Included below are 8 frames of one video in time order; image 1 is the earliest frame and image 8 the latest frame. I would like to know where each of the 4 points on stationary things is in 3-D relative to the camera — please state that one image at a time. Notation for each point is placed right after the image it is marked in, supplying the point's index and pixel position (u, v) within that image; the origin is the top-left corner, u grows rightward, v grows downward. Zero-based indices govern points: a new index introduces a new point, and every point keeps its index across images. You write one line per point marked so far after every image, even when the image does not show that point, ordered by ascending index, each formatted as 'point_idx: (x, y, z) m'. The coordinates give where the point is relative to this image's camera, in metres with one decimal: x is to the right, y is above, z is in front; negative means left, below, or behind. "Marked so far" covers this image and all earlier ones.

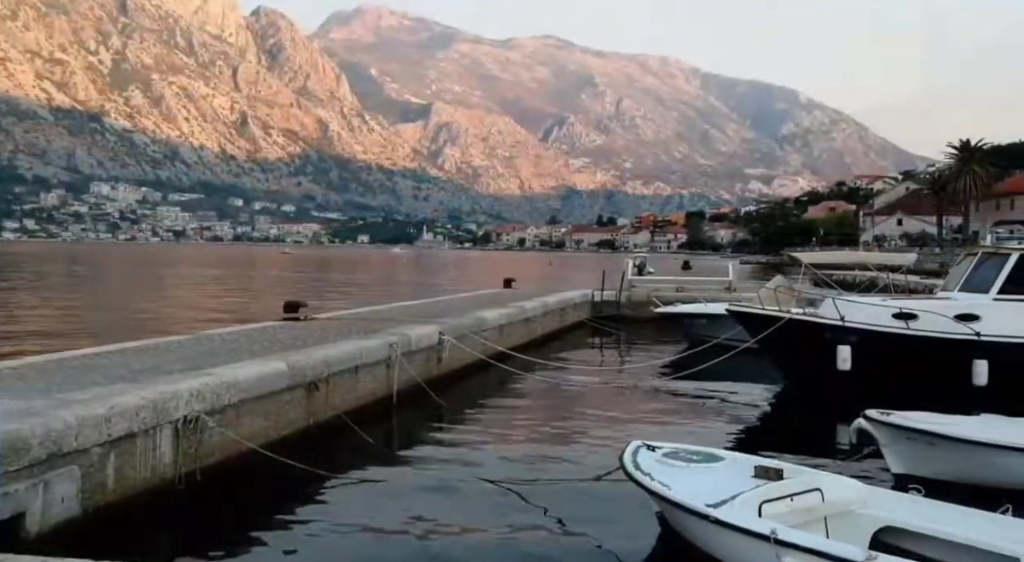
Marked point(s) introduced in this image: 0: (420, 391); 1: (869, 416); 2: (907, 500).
0: (-1.4, -1.7, +14.8) m
1: (+3.1, -1.1, +8.4) m
2: (+2.4, -1.3, +5.9) m
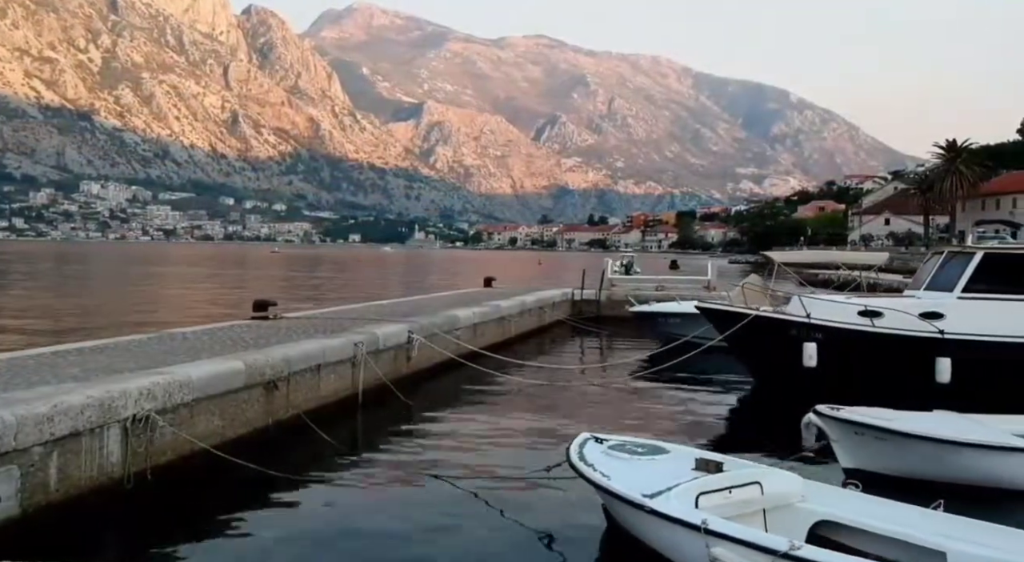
0: (-1.9, -1.7, +14.8) m
1: (+2.7, -1.1, +8.4) m
2: (+2.0, -1.3, +5.9) m
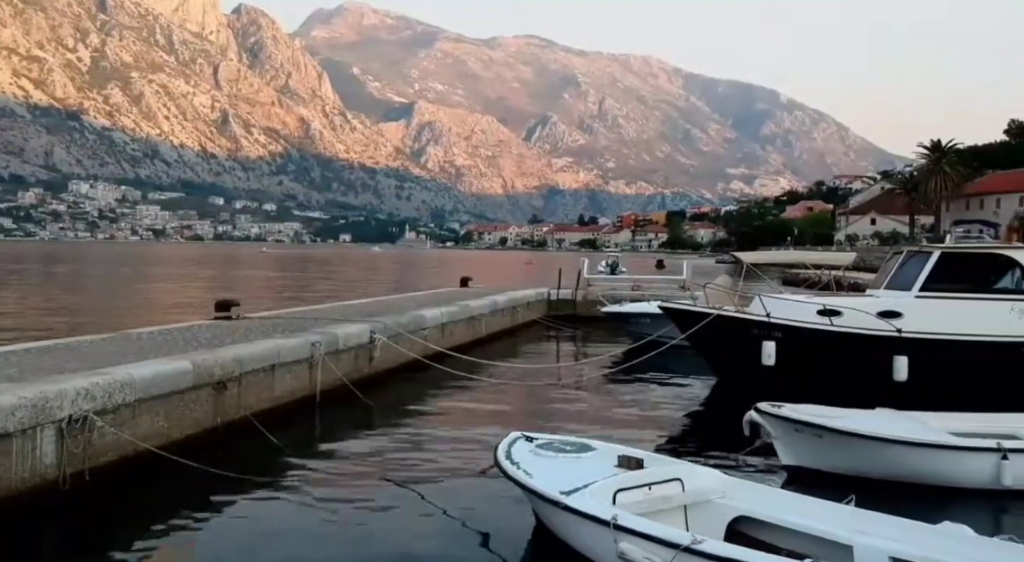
0: (-2.5, -1.7, +14.7) m
1: (+2.2, -1.1, +8.5) m
2: (+1.5, -1.3, +6.0) m
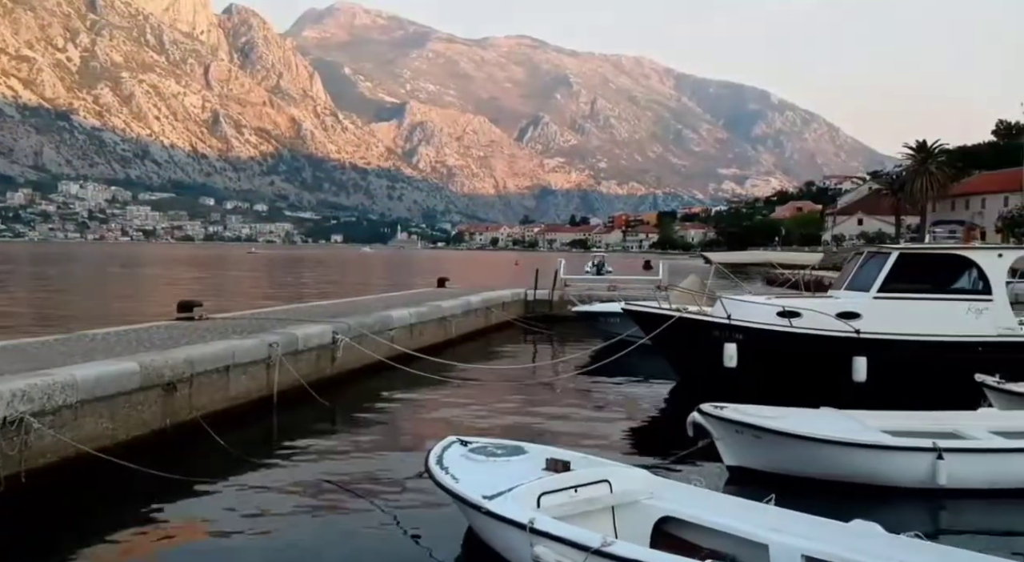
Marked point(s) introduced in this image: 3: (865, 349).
0: (-3.1, -1.7, +14.7) m
1: (+1.7, -1.1, +8.5) m
2: (+1.1, -1.3, +6.0) m
3: (+4.8, -0.9, +13.1) m
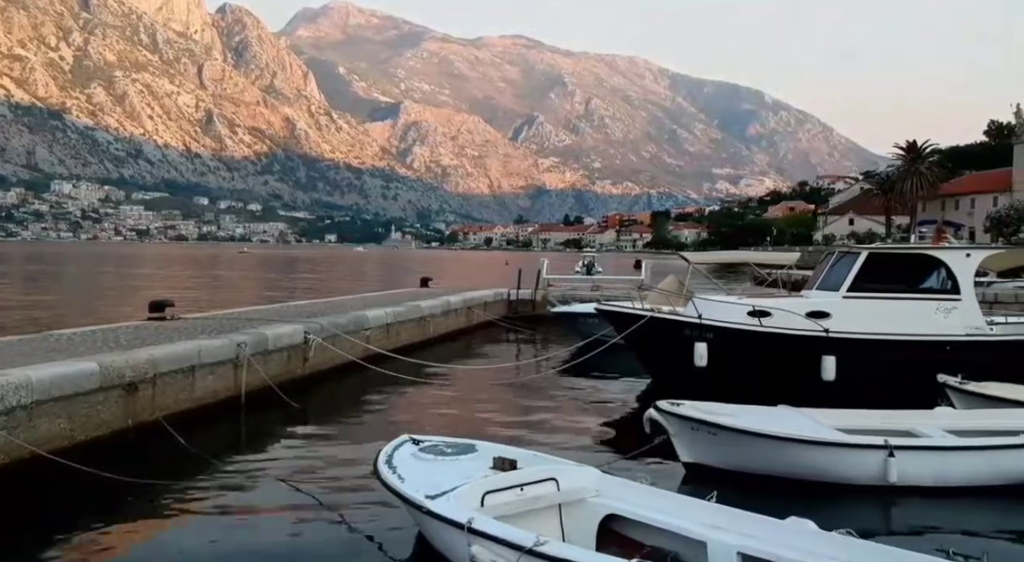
0: (-3.6, -1.7, +14.7) m
1: (+1.3, -1.1, +8.6) m
2: (+0.7, -1.3, +6.0) m
3: (+4.4, -0.9, +13.2) m
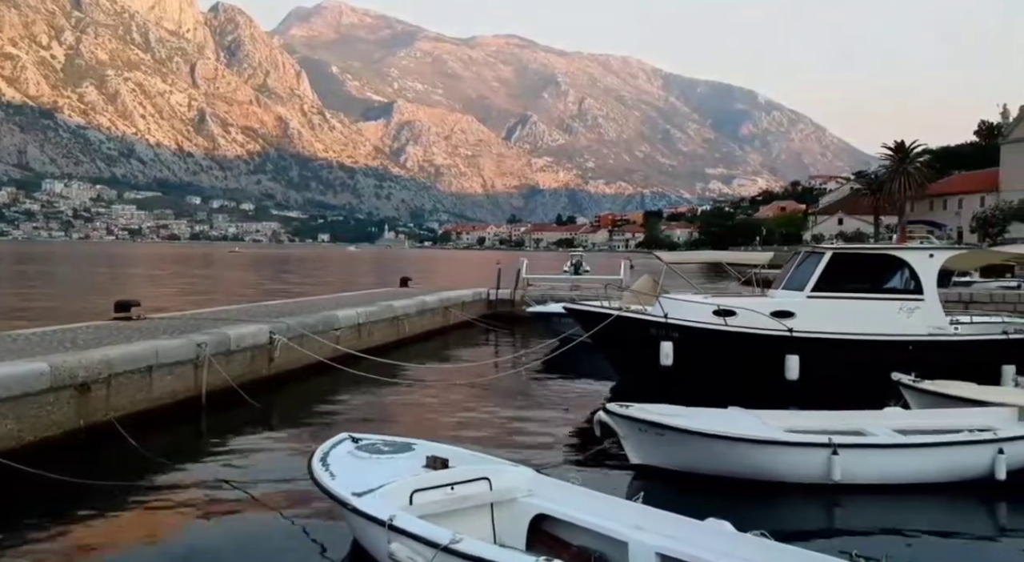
0: (-4.1, -1.7, +14.6) m
1: (+0.8, -1.1, +8.6) m
2: (+0.3, -1.3, +6.0) m
3: (+3.8, -0.9, +13.3) m
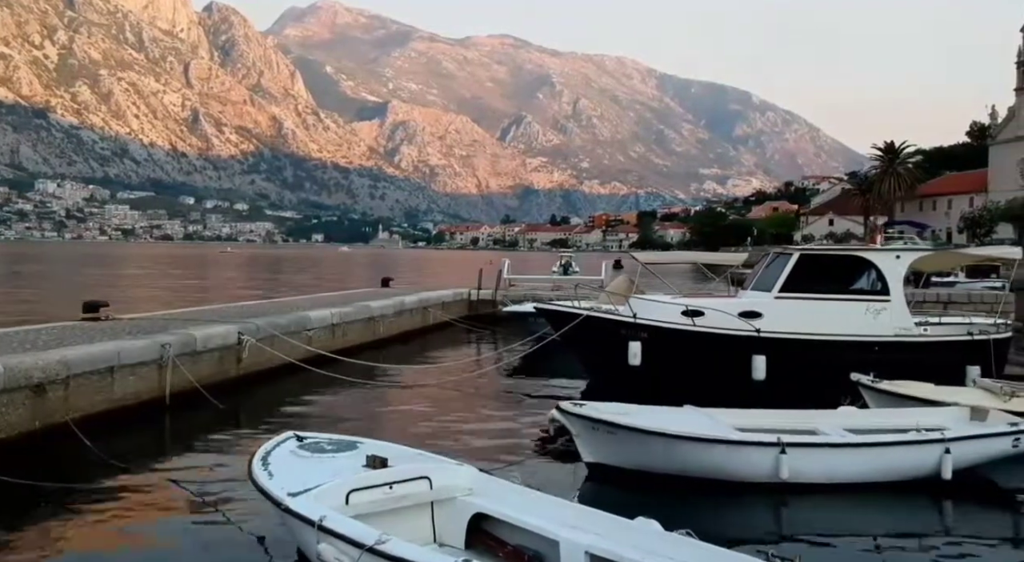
0: (-4.6, -1.7, +14.5) m
1: (+0.4, -1.1, +8.6) m
2: (-0.1, -1.3, +6.0) m
3: (+3.3, -0.9, +13.3) m
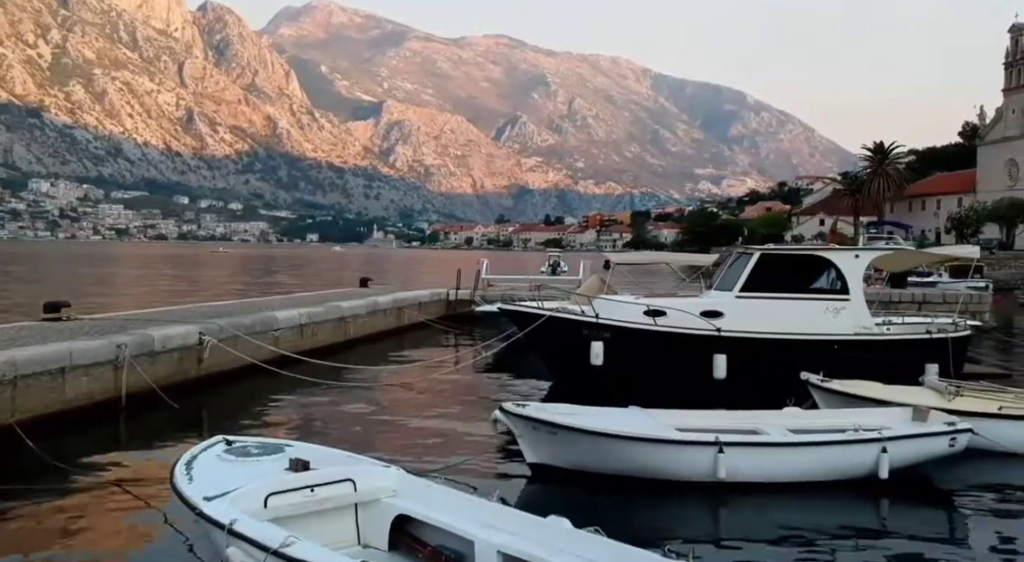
0: (-5.2, -1.7, +14.5) m
1: (-0.1, -1.1, +8.6) m
2: (-0.5, -1.3, +6.0) m
3: (+2.8, -0.9, +13.4) m
